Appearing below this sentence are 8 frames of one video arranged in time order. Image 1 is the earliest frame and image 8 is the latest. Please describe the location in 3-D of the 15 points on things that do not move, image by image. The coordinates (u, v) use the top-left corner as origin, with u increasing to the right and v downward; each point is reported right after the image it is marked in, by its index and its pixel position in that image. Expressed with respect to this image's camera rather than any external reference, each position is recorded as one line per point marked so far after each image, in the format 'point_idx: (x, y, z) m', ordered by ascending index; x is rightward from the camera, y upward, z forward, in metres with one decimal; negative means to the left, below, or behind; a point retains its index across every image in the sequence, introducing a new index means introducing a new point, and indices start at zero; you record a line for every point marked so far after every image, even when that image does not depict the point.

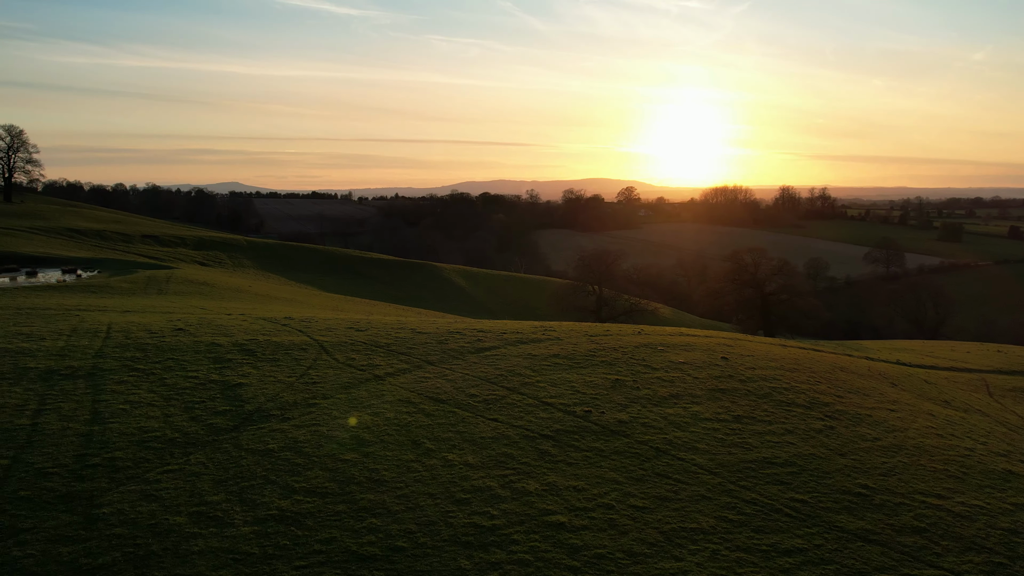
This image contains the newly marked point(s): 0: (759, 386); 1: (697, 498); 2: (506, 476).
0: (+7.3, -2.9, +17.1) m
1: (+3.4, -3.8, +10.5) m
2: (0.0, -3.5, +10.8) m
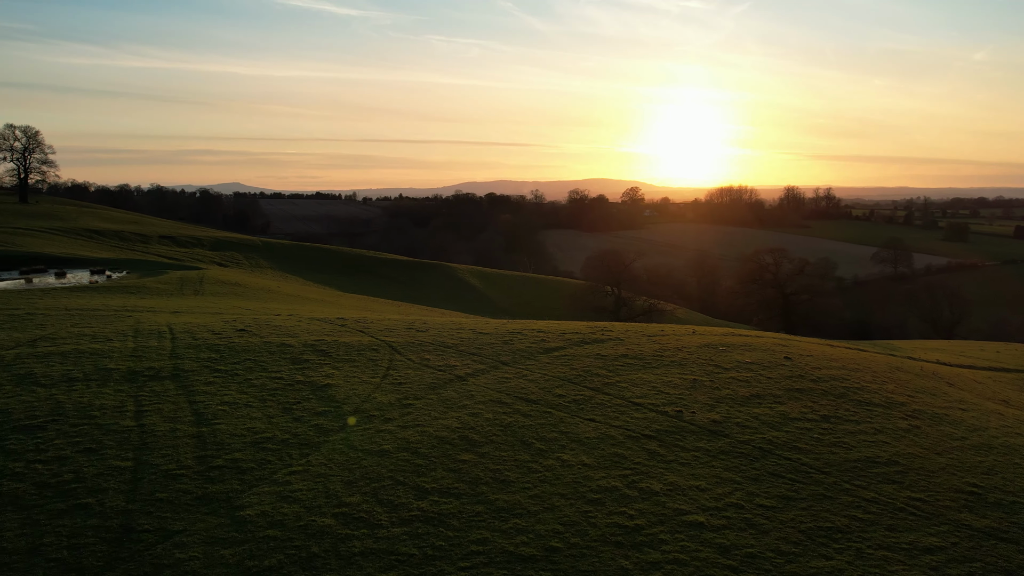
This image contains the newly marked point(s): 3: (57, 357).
0: (+9.5, -2.9, +17.1) m
1: (+5.6, -3.8, +10.6) m
2: (+2.2, -3.5, +10.7) m
3: (-12.6, -1.9, +16.3) m
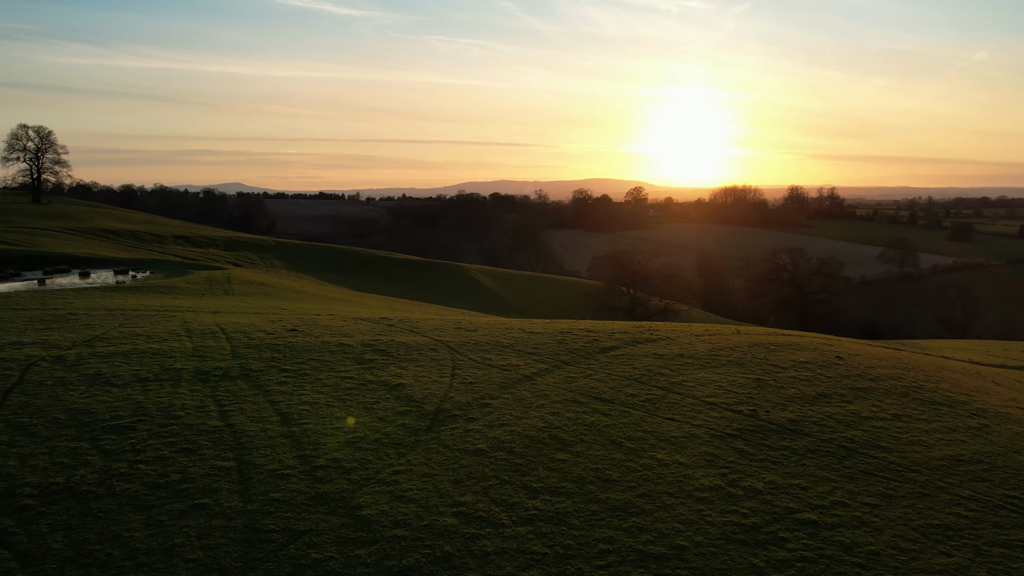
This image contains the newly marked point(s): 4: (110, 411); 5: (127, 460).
0: (+11.3, -2.9, +17.2) m
1: (+7.5, -3.8, +10.6) m
2: (+4.0, -3.5, +10.8) m
3: (-10.8, -1.9, +16.2) m
4: (-8.6, -2.6, +12.3) m
5: (-6.8, -3.0, +10.2) m
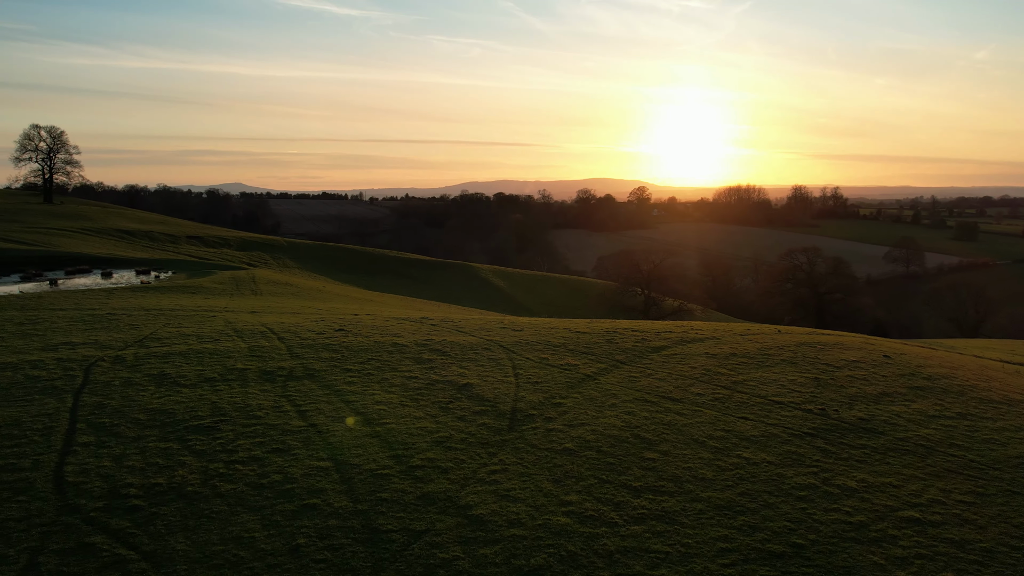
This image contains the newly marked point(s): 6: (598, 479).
0: (+13.0, -2.9, +17.2) m
1: (+9.1, -3.8, +10.6) m
2: (+5.7, -3.5, +10.8) m
3: (-9.2, -1.9, +16.2) m
4: (-6.9, -2.6, +12.3) m
5: (-5.1, -3.0, +10.2) m
6: (+1.5, -3.3, +10.0) m
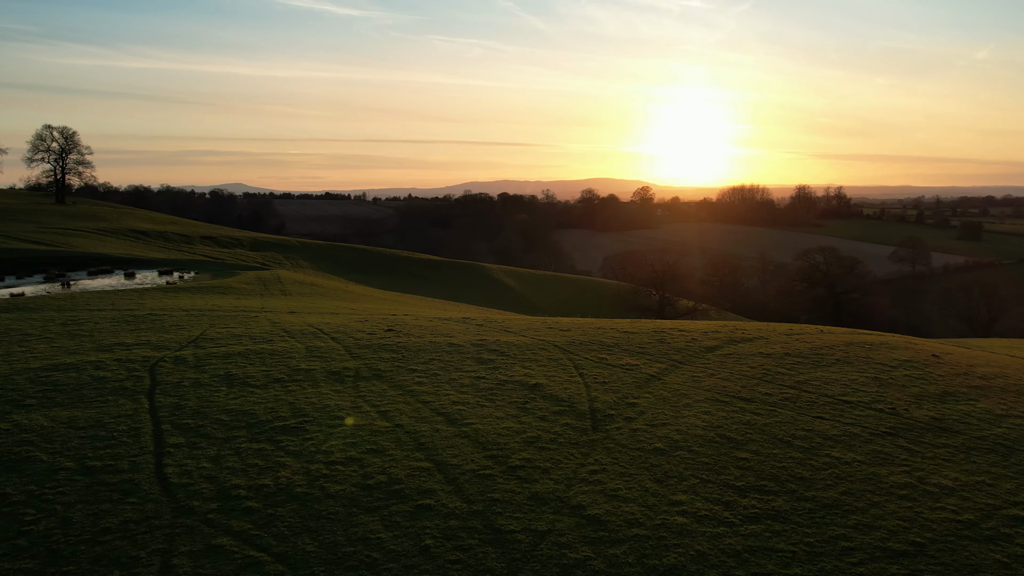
0: (+14.7, -2.8, +17.3) m
1: (+10.9, -3.8, +10.7) m
2: (+7.4, -3.4, +10.8) m
3: (-7.5, -2.0, +16.1) m
4: (-5.2, -2.6, +12.3) m
5: (-3.4, -3.0, +10.1) m
6: (+3.2, -3.3, +10.0) m
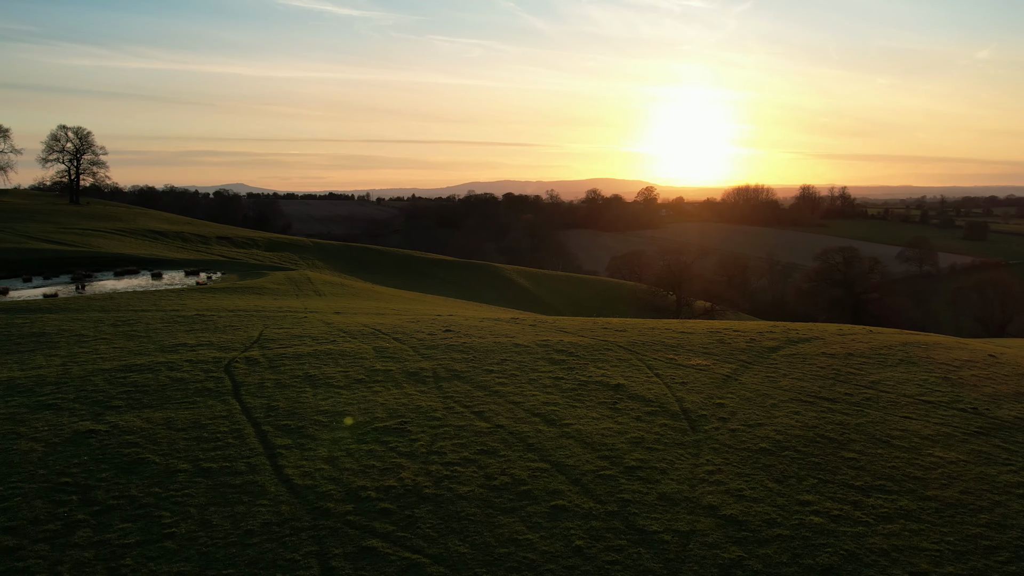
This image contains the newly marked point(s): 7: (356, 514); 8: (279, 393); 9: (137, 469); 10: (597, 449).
0: (+16.7, -2.8, +17.3) m
1: (+12.9, -3.7, +10.7) m
2: (+9.5, -3.4, +10.8) m
3: (-5.5, -2.0, +16.1) m
4: (-3.1, -2.6, +12.2) m
5: (-1.3, -3.0, +10.1) m
6: (+5.3, -3.3, +10.0) m
7: (-2.3, -3.3, +8.5) m
8: (-5.4, -2.4, +13.5) m
9: (-6.5, -3.1, +9.9) m
10: (+1.6, -3.0, +10.7) m
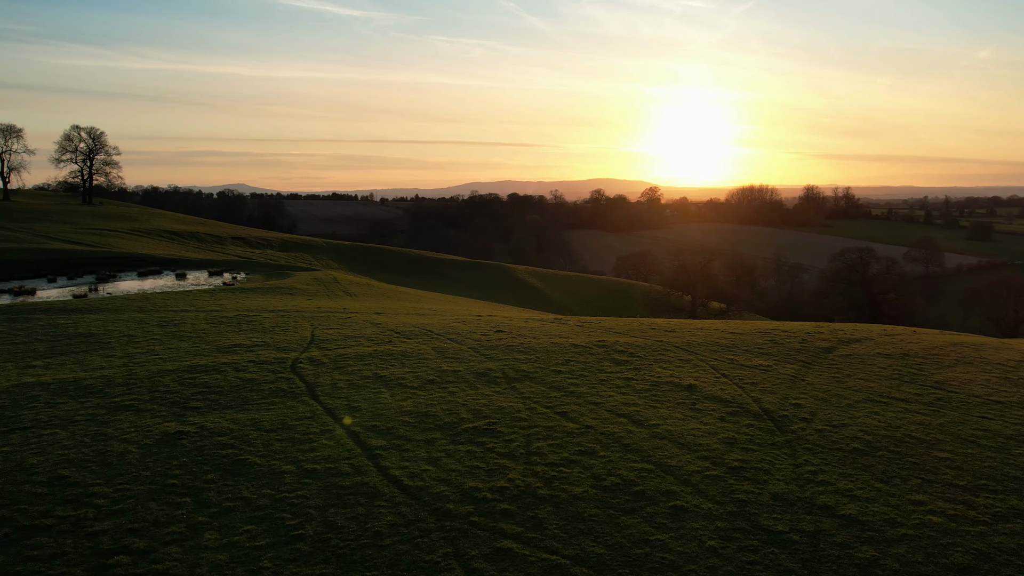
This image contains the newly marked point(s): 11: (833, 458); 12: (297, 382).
0: (+18.4, -2.8, +17.4) m
1: (+14.7, -3.8, +10.8) m
2: (+11.2, -3.4, +10.9) m
3: (-3.7, -2.0, +16.0) m
4: (-1.3, -2.7, +12.2) m
5: (+0.5, -3.1, +10.1) m
6: (+7.1, -3.3, +10.0) m
7: (-0.5, -3.4, +8.5) m
8: (-3.7, -2.5, +13.4) m
9: (-4.7, -3.1, +9.9) m
10: (+3.4, -3.0, +10.7) m
11: (+5.9, -3.1, +10.7) m
12: (-5.3, -2.3, +14.2) m
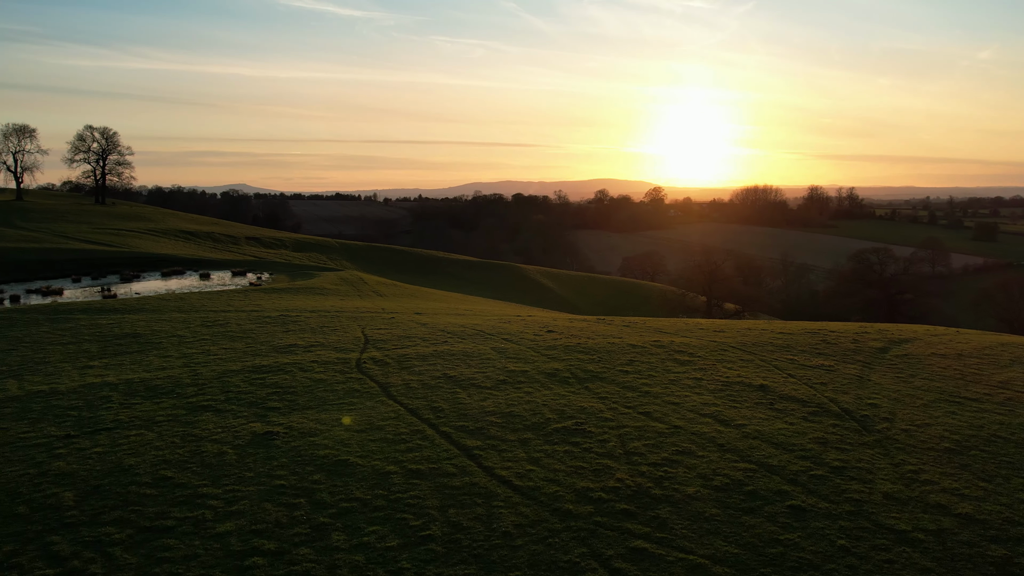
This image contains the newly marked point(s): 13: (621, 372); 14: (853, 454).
0: (+20.2, -2.8, +17.5) m
1: (+16.5, -3.7, +10.8) m
2: (+13.0, -3.4, +10.9) m
3: (-1.9, -2.0, +16.0) m
4: (+0.4, -2.7, +12.2) m
5: (+2.2, -3.1, +10.1) m
6: (+8.8, -3.3, +10.0) m
7: (+1.3, -3.4, +8.5) m
8: (-1.9, -2.5, +13.4) m
9: (-2.9, -3.2, +9.9) m
10: (+5.1, -3.0, +10.8) m
11: (+7.7, -3.1, +10.7) m
12: (-3.6, -2.3, +14.2) m
13: (+2.8, -2.2, +15.1) m
14: (+6.2, -3.1, +10.7) m
